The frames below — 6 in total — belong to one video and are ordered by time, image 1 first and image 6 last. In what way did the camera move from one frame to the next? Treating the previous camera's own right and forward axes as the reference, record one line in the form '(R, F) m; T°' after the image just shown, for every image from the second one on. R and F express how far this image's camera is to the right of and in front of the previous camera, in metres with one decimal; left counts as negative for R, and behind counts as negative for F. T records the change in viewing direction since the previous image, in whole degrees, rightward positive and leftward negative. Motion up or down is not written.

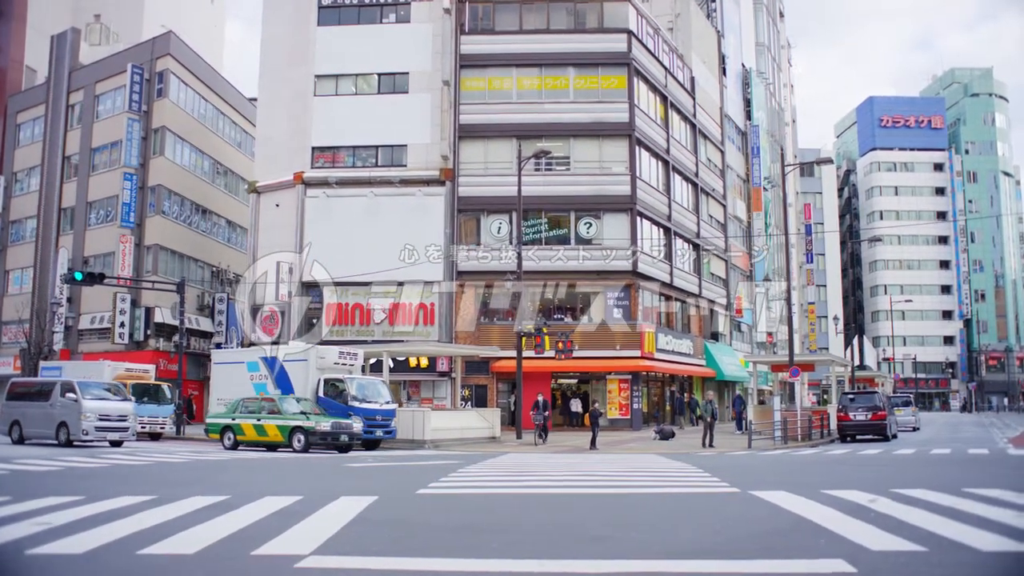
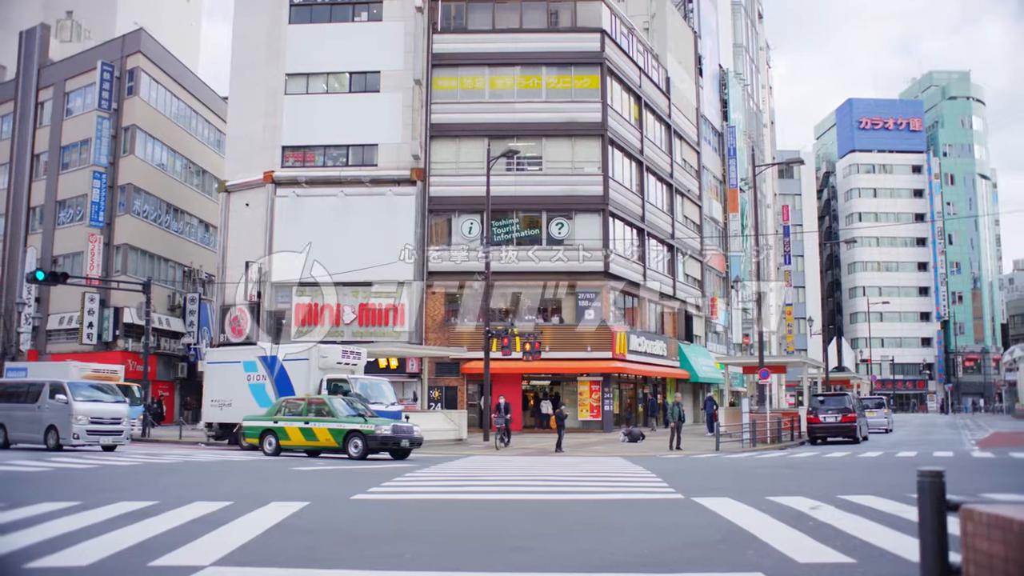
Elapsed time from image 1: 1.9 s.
(+0.7, +0.3) m; +1°
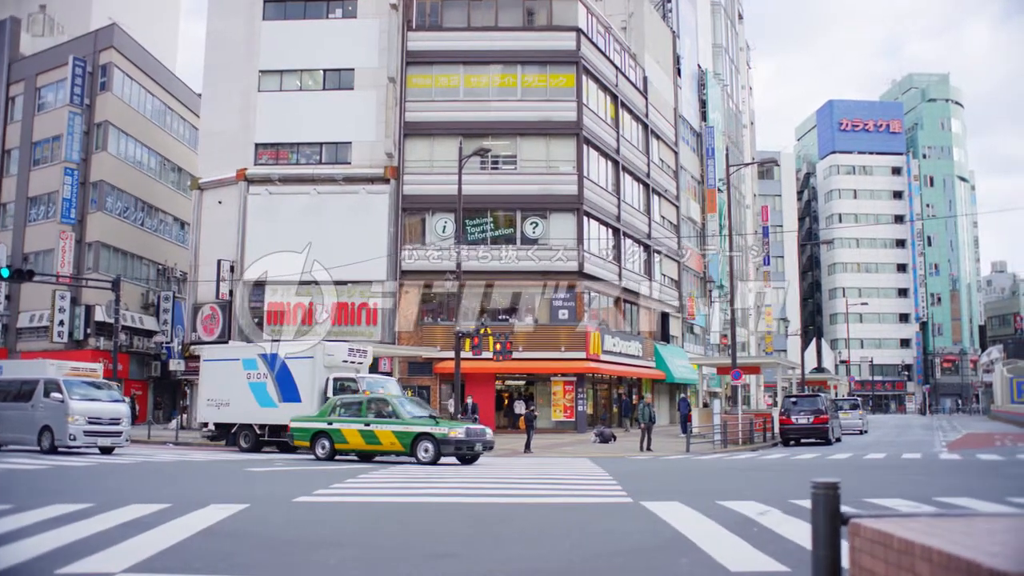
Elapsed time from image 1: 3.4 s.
(+0.6, +0.2) m; +1°
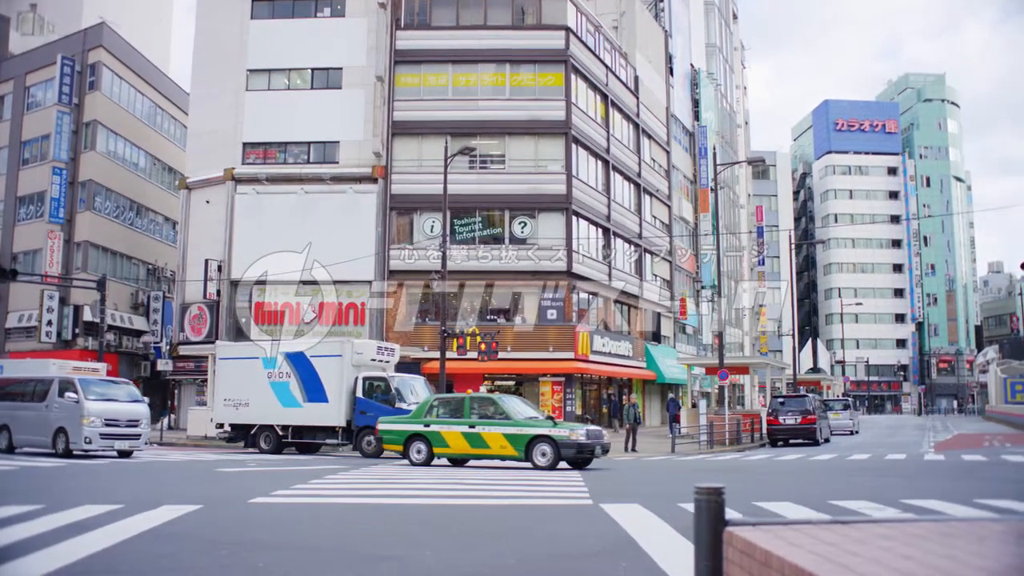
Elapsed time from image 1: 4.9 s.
(+0.6, +0.2) m; 0°
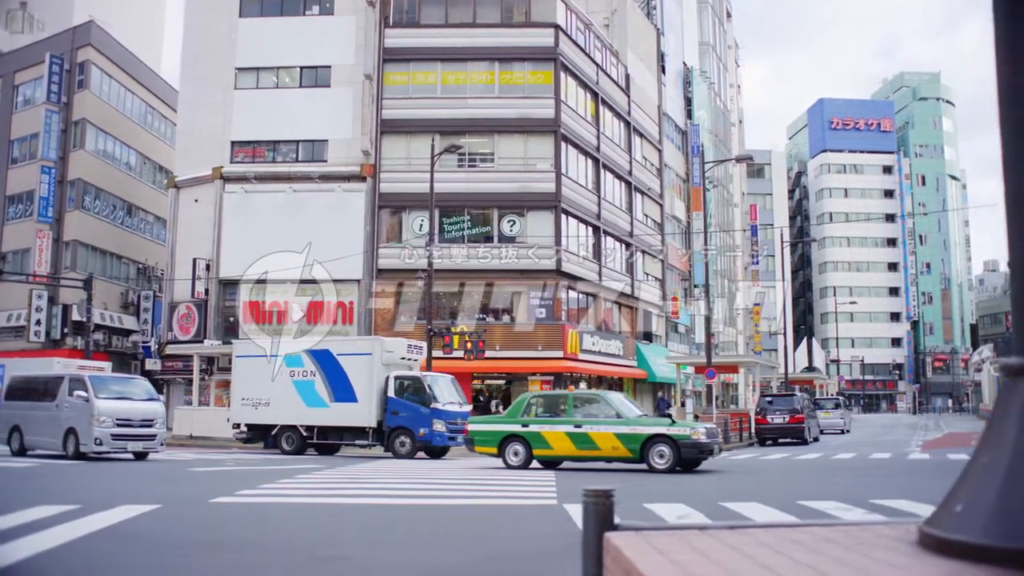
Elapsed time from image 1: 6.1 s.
(+0.5, +0.1) m; 0°
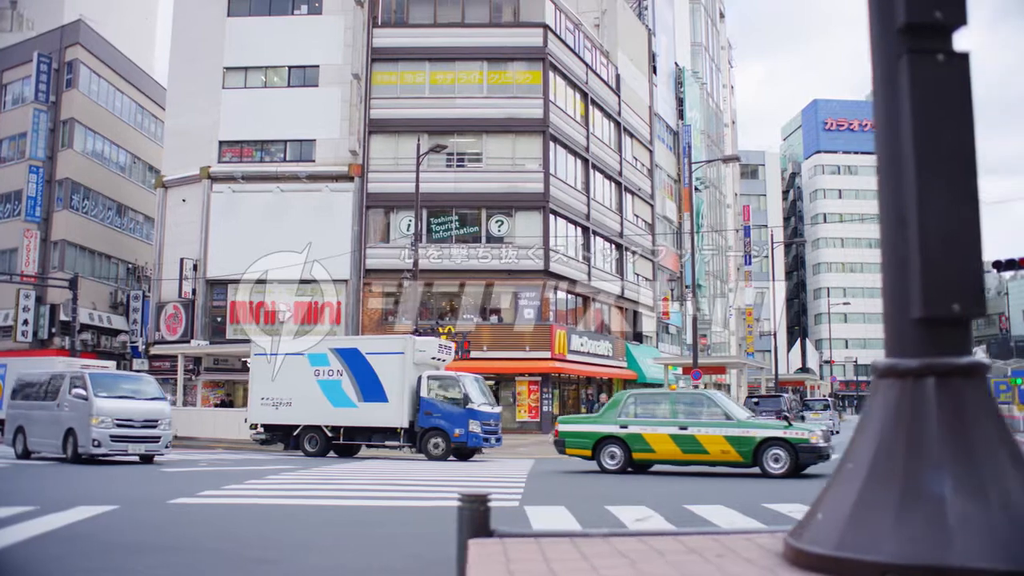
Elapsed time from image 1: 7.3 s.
(+0.5, +0.1) m; 0°
